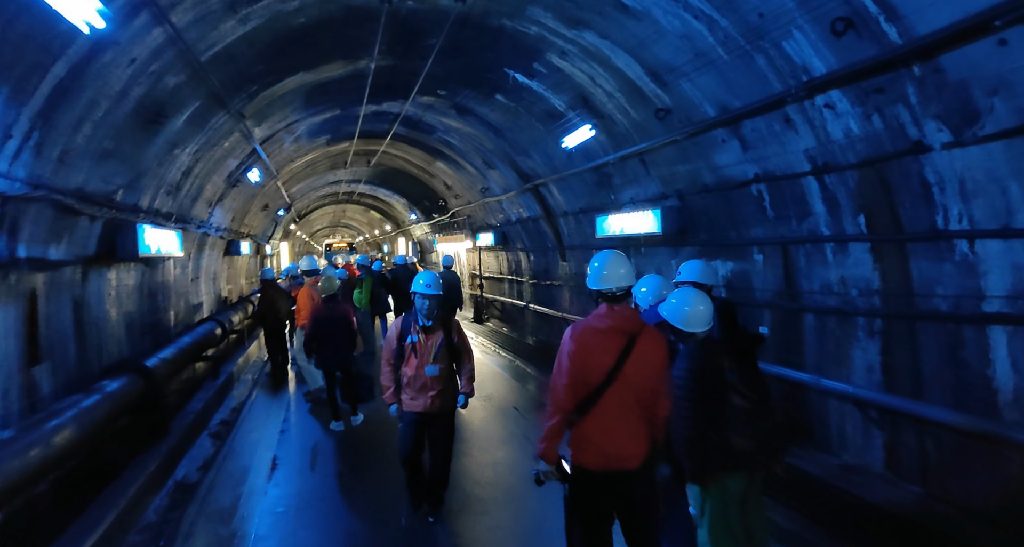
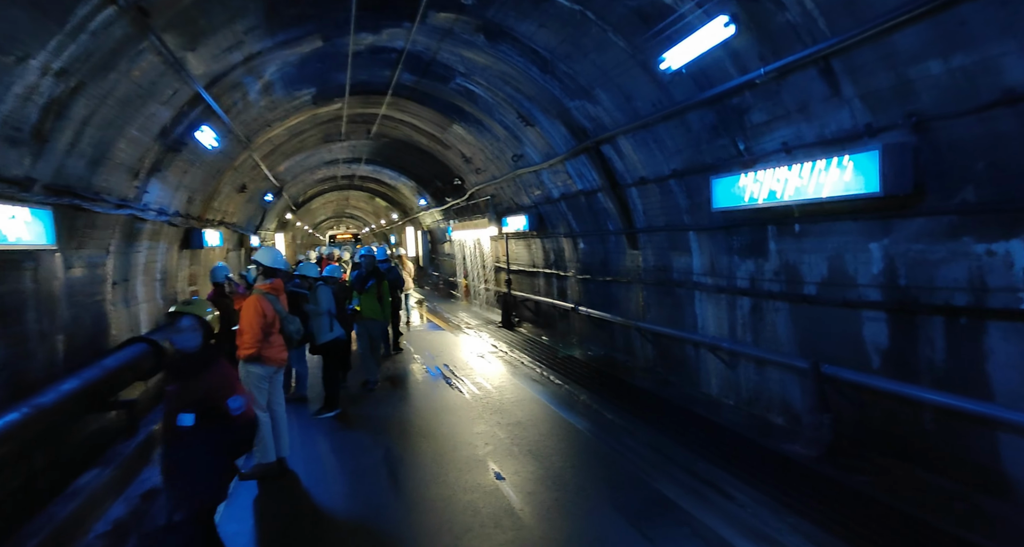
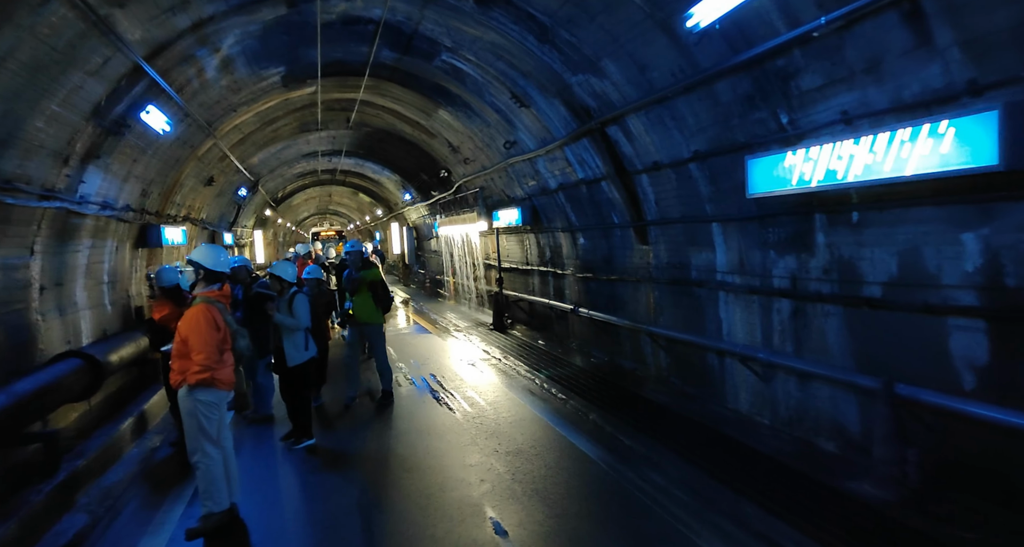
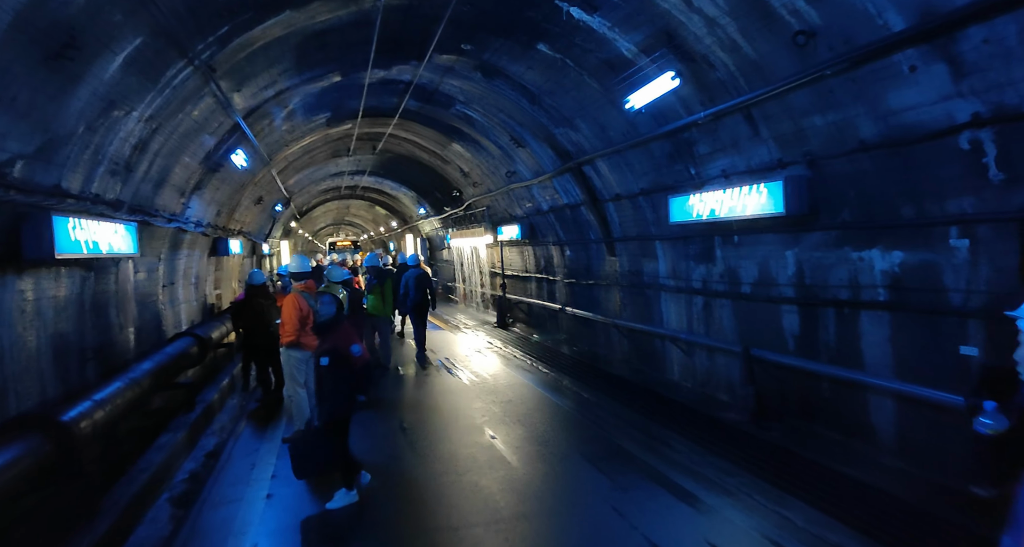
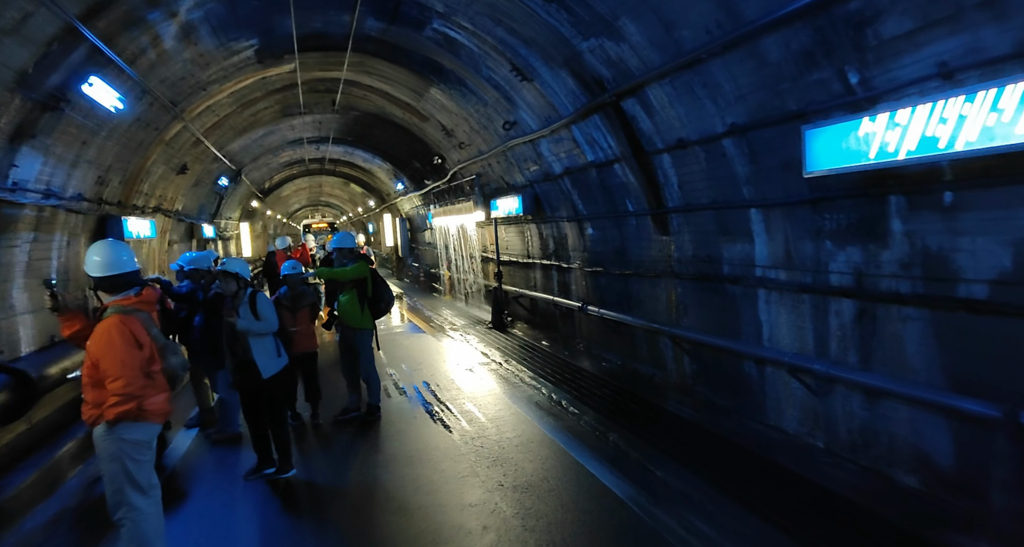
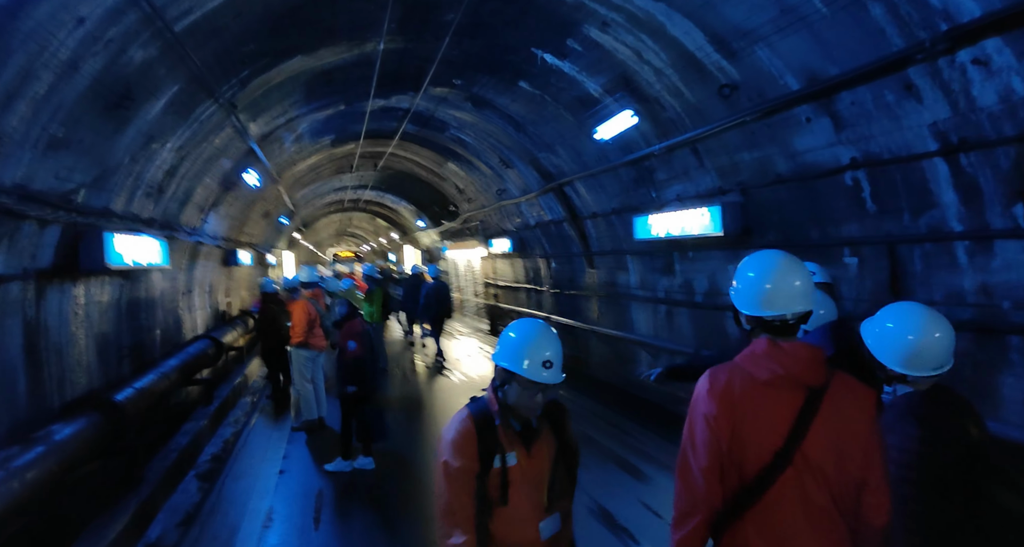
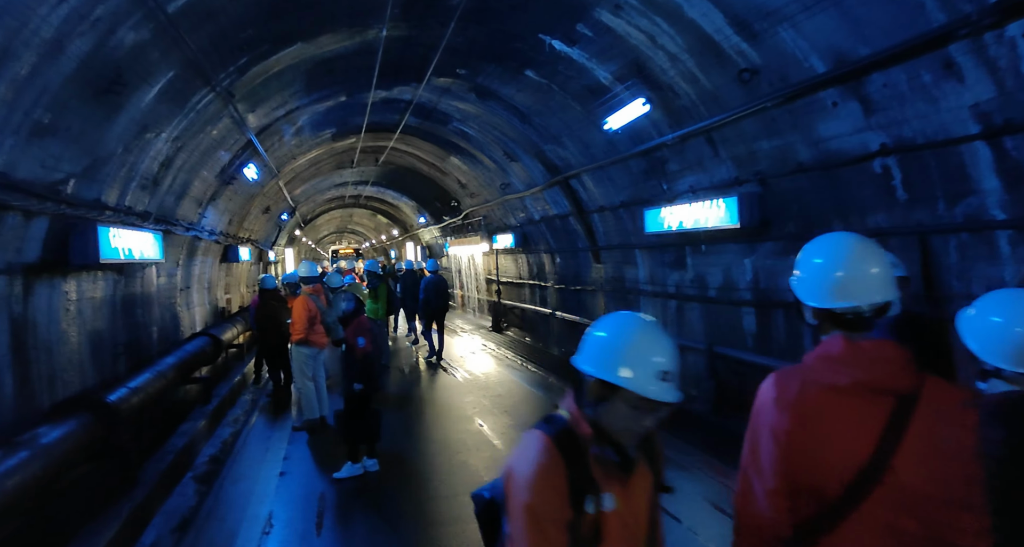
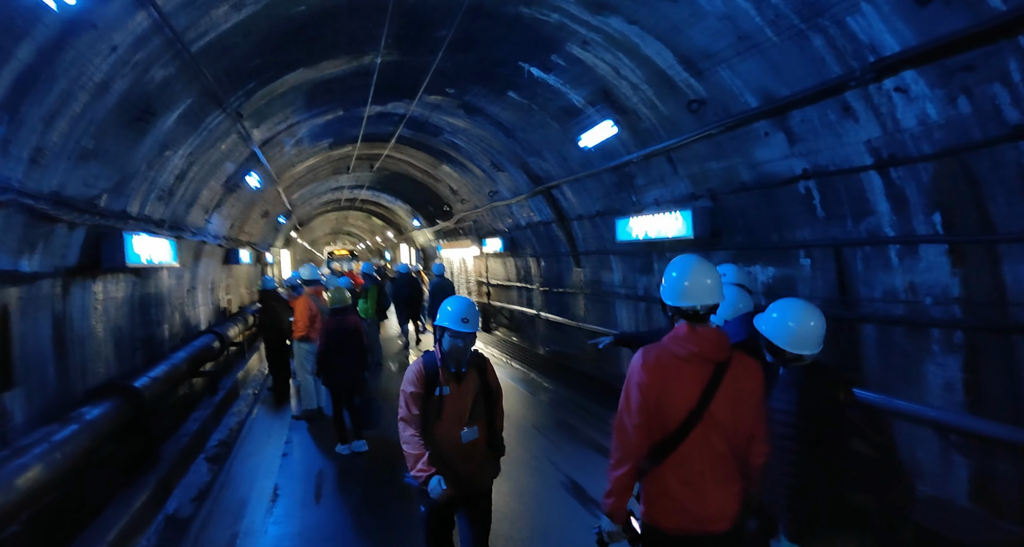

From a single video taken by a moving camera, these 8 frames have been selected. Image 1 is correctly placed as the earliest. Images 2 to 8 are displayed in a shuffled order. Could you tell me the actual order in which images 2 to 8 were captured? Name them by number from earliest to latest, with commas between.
8, 6, 7, 4, 2, 3, 5
